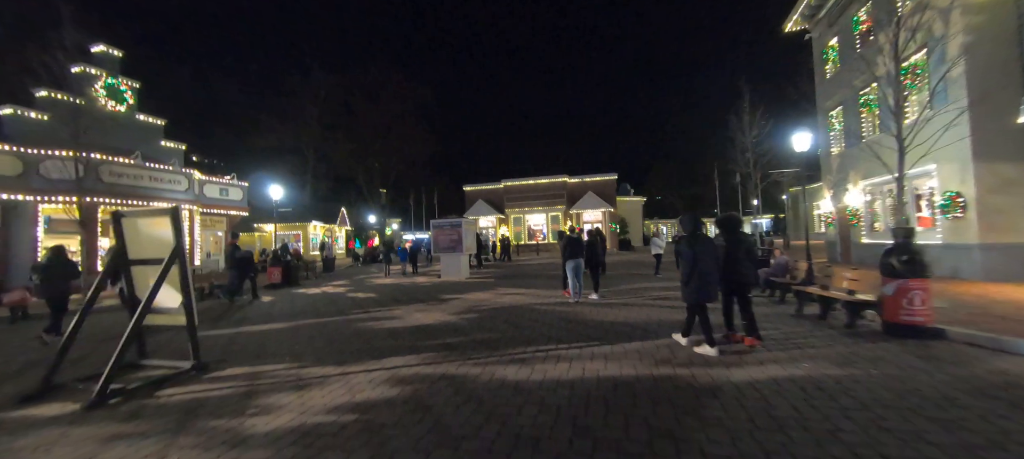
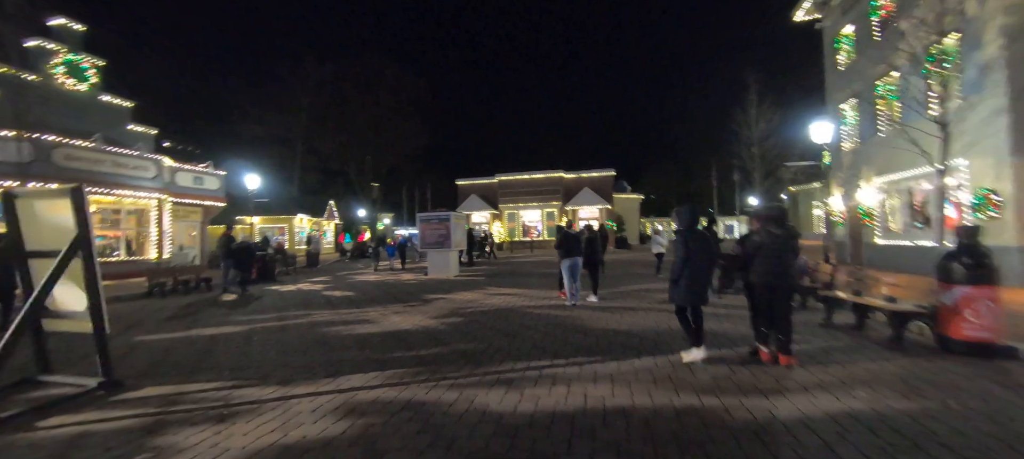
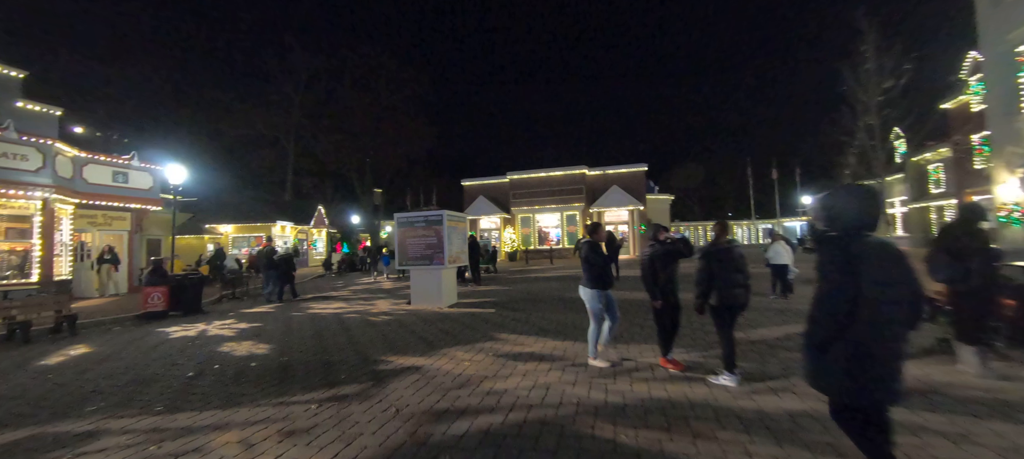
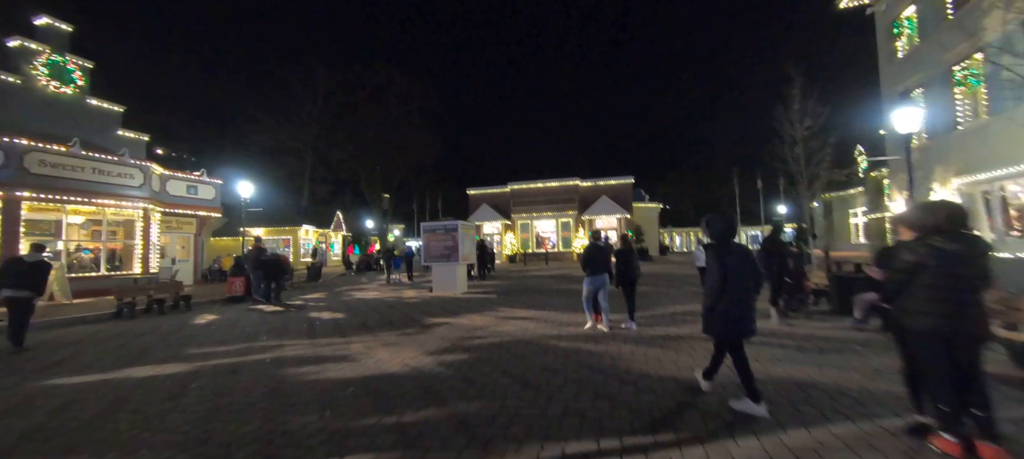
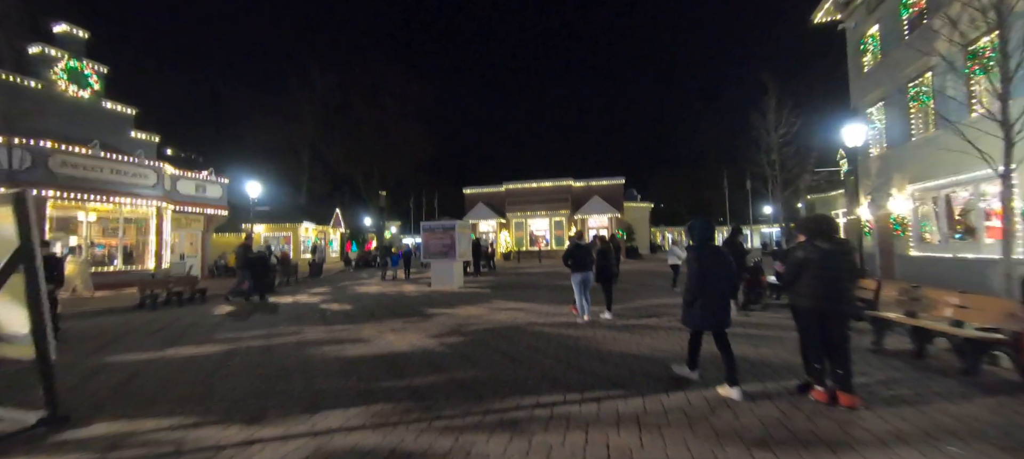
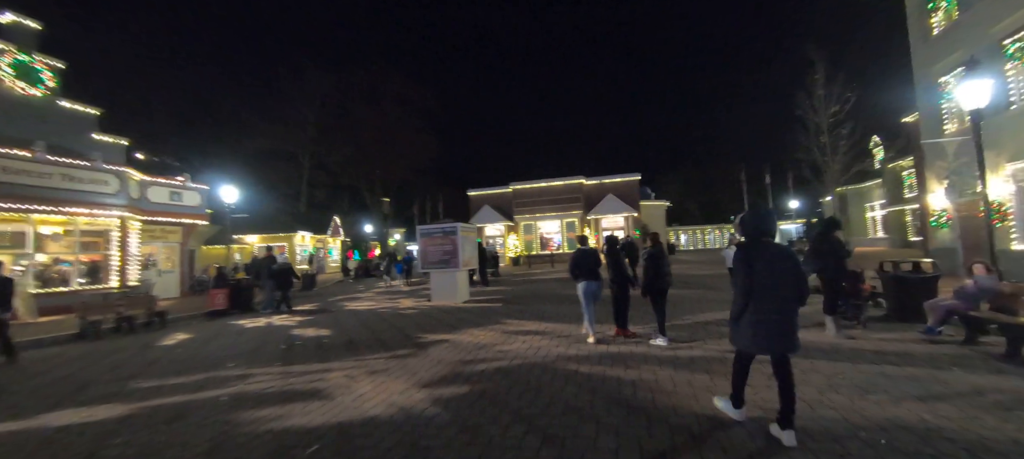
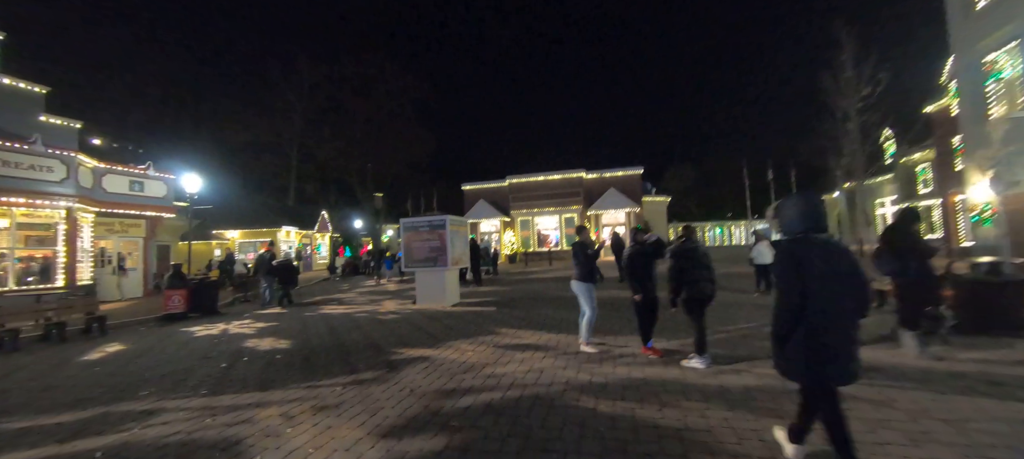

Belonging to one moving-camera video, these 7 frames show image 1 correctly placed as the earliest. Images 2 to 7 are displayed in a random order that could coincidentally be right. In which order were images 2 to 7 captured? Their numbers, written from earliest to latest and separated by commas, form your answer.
2, 5, 4, 6, 7, 3
